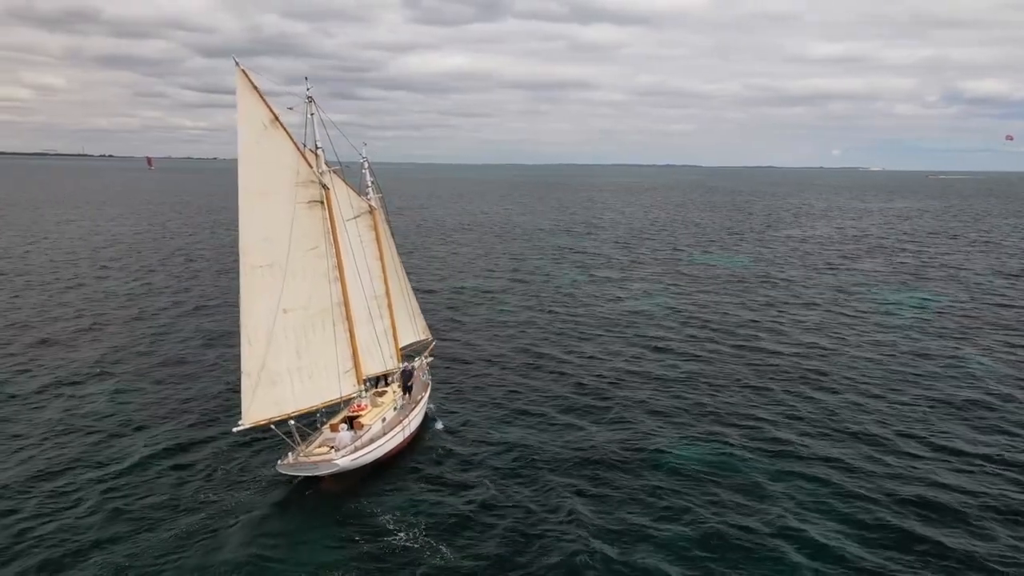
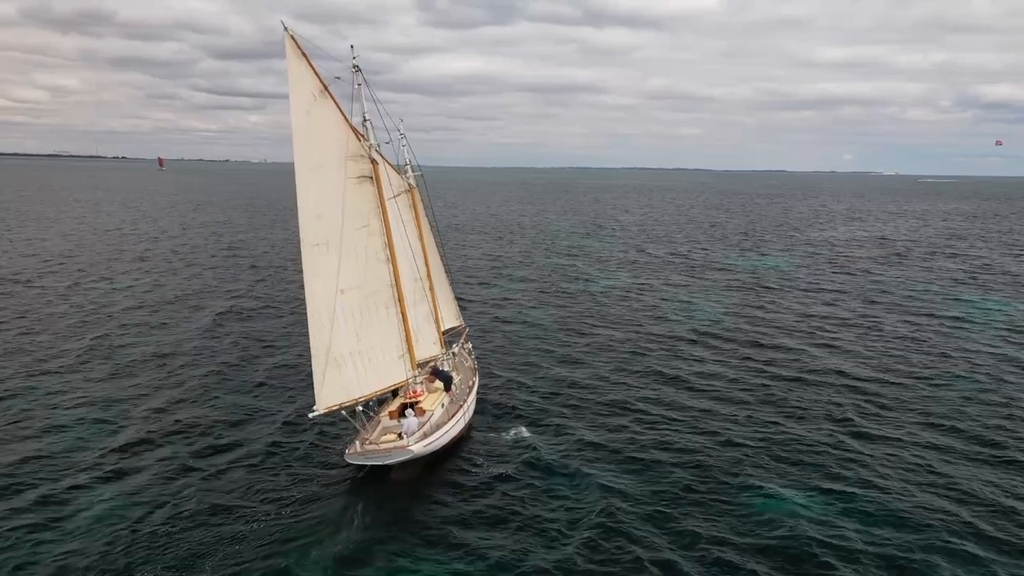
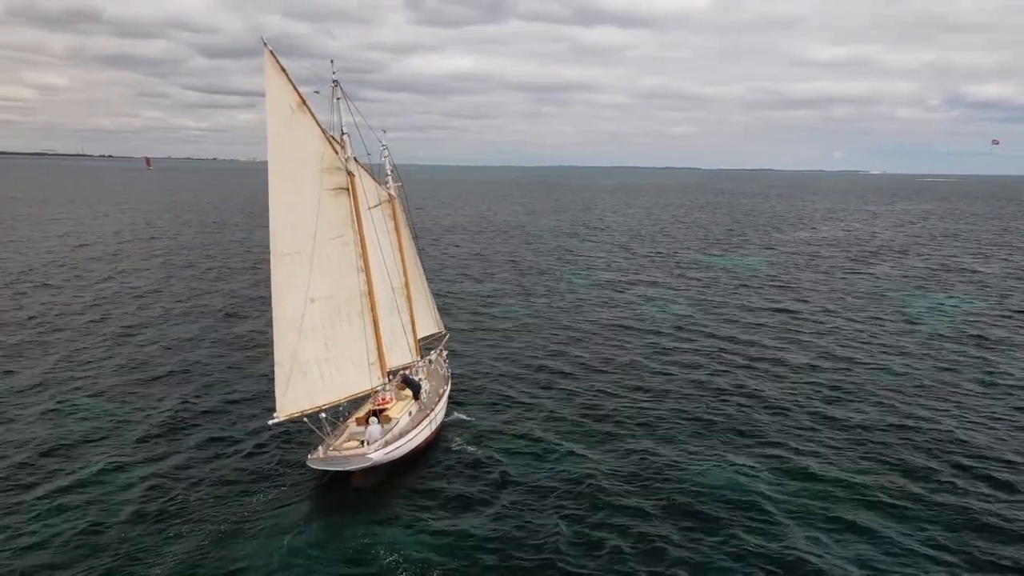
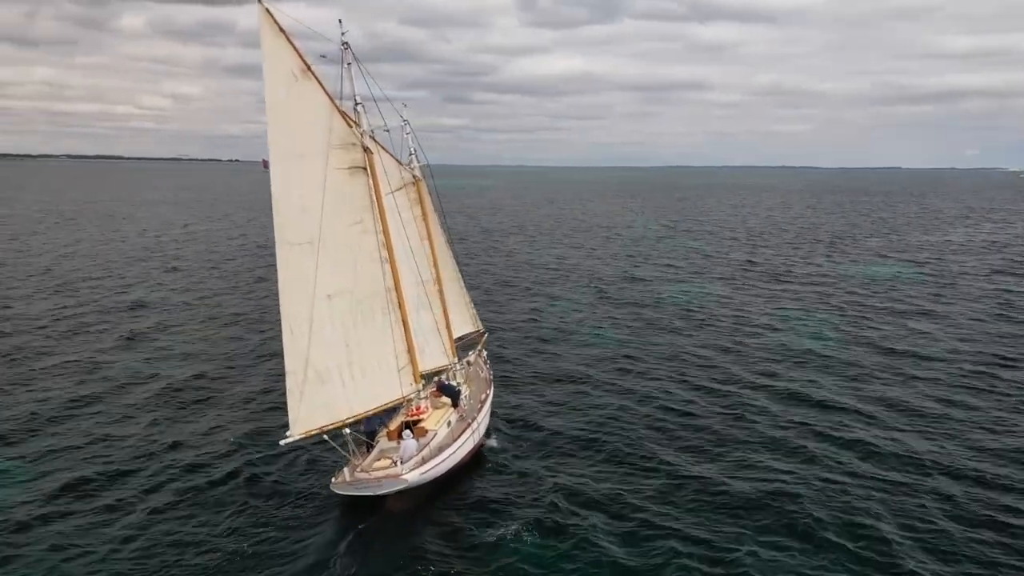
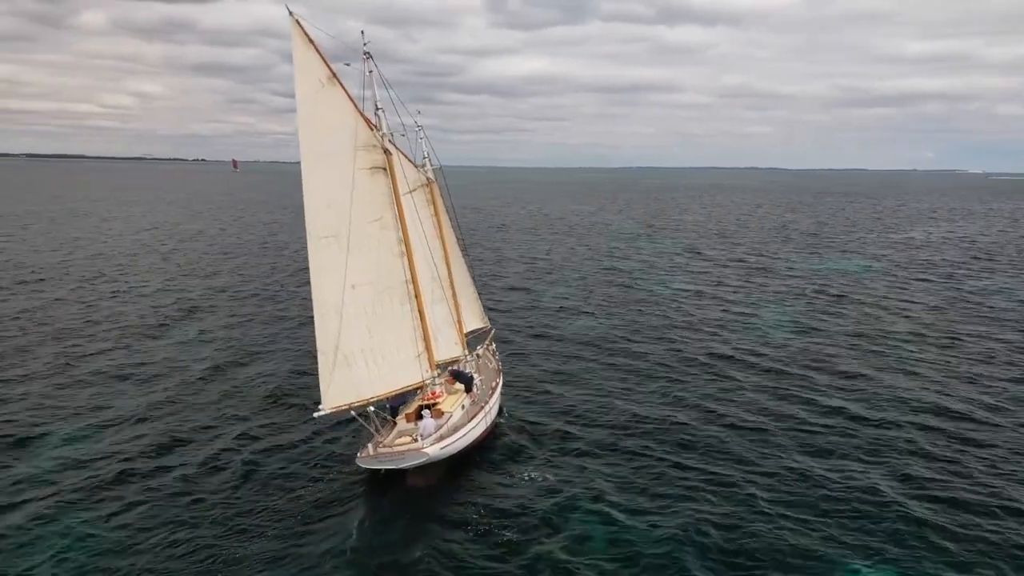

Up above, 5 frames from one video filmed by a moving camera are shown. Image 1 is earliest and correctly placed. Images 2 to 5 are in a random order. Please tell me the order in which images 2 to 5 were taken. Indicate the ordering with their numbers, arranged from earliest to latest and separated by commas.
3, 2, 5, 4
